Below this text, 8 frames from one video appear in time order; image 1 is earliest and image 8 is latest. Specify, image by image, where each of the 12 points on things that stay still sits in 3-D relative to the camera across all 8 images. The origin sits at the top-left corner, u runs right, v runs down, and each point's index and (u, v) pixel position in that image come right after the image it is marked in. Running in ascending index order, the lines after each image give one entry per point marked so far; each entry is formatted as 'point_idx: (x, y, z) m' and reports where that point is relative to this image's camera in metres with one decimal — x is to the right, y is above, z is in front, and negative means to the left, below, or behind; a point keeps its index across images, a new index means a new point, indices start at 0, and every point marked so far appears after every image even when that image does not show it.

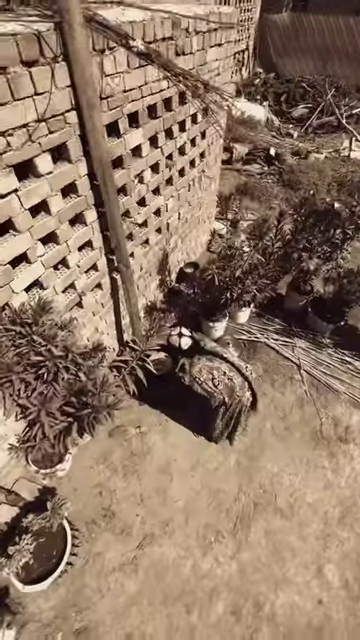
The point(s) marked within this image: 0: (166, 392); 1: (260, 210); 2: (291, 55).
0: (-0.2, -0.9, +3.6) m
1: (+1.8, +2.5, +6.8) m
2: (+4.7, +11.4, +12.5) m
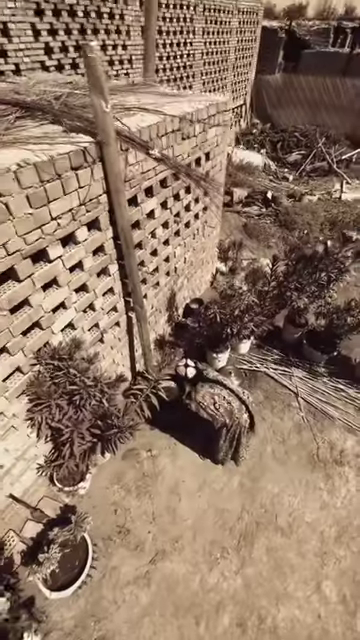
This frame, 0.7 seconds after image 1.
0: (-0.1, -1.3, +4.0) m
1: (+2.0, +1.8, +7.5) m
2: (+4.9, +10.1, +13.9) m
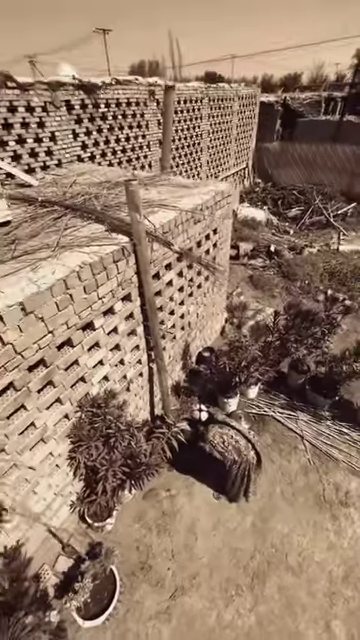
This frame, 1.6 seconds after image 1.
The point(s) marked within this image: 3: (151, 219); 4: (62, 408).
0: (+0.2, -2.1, +4.4) m
1: (+2.3, +0.6, +8.2) m
2: (+5.4, +8.0, +15.5) m
3: (-0.3, +1.2, +3.6) m
4: (-1.2, -0.9, +2.9) m
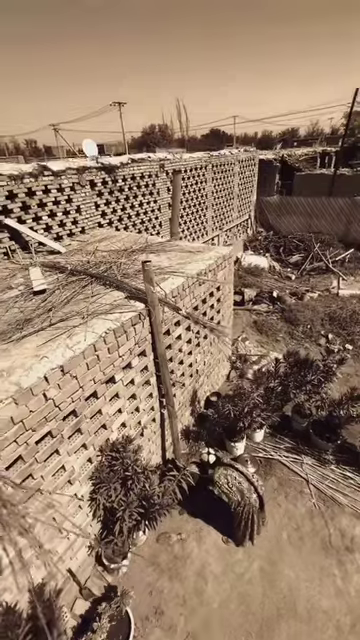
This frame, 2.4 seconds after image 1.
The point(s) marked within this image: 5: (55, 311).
0: (+0.3, -2.9, +4.7) m
1: (+2.6, -0.7, +8.7) m
2: (+5.8, +5.8, +16.7) m
3: (-0.2, +0.5, +4.2) m
4: (-1.1, -1.5, +3.4) m
5: (-1.6, +0.1, +3.8) m
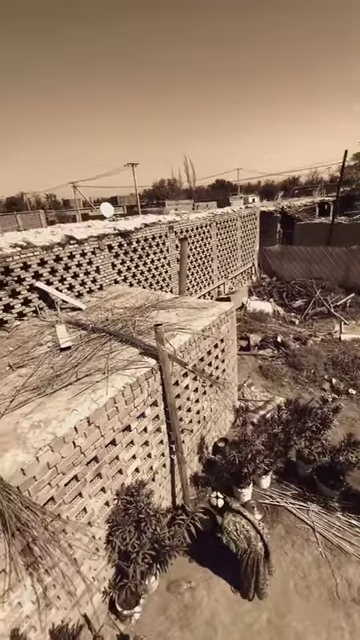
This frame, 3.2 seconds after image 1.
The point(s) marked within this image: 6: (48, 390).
0: (+0.5, -3.8, +4.8) m
1: (+2.8, -2.1, +9.0) m
2: (+6.3, +3.3, +17.8) m
3: (-0.1, -0.4, +4.9) m
4: (-1.0, -2.3, +3.8) m
5: (-1.5, -0.7, +4.4) m
6: (-1.8, -0.9, +3.9) m
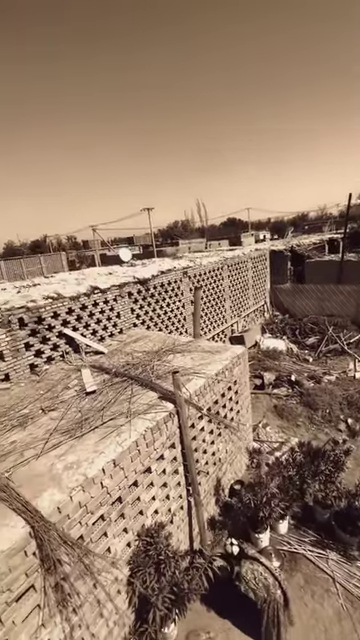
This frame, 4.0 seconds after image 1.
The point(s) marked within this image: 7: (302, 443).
0: (+0.8, -4.6, +4.8) m
1: (+3.3, -3.3, +9.1) m
2: (+7.1, +1.1, +18.2) m
3: (+0.1, -1.2, +5.3) m
4: (-0.7, -3.0, +4.1) m
5: (-1.2, -1.5, +4.9) m
6: (-1.5, -1.7, +4.4) m
7: (+3.0, -3.1, +7.4) m
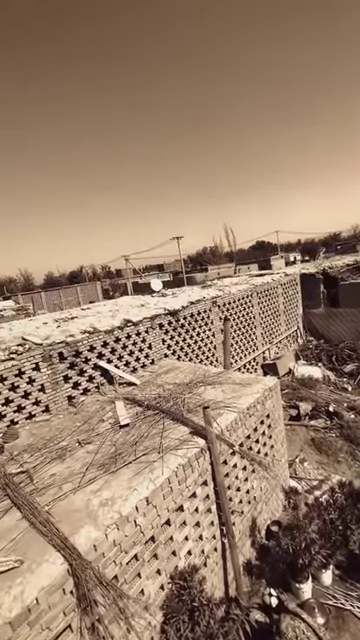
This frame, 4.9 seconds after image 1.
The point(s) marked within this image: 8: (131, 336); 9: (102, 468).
0: (+1.3, -5.1, +4.5) m
1: (+4.3, -4.2, +8.5) m
2: (+9.0, -0.4, +17.6) m
3: (+0.7, -1.8, +5.3) m
4: (-0.3, -3.5, +4.0) m
5: (-0.7, -2.1, +5.0) m
6: (-1.0, -2.3, +4.5) m
7: (+3.8, -3.8, +6.9) m
8: (-1.4, -0.5, +8.7) m
9: (-1.2, -2.3, +4.5) m
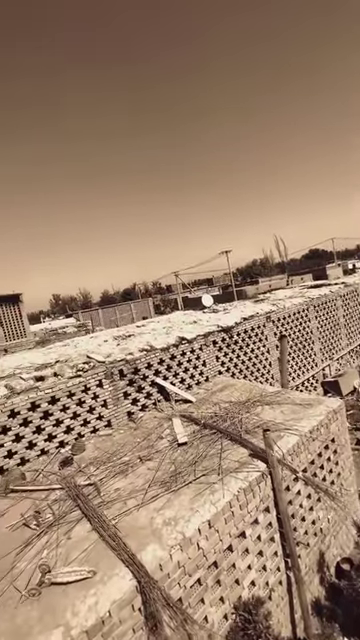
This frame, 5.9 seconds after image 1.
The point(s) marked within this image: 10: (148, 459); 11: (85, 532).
0: (+2.3, -5.4, +4.1) m
1: (+5.8, -4.6, +7.6) m
2: (+11.9, -1.1, +15.9) m
3: (+1.7, -2.2, +5.1) m
4: (+0.6, -3.8, +3.9) m
5: (+0.3, -2.5, +5.0) m
6: (-0.1, -2.6, +4.6) m
7: (+5.1, -4.1, +6.1) m
8: (+0.2, -1.0, +8.8) m
9: (-0.3, -2.6, +4.6) m
10: (-0.6, -2.6, +5.6) m
11: (-1.3, -2.8, +4.0) m
